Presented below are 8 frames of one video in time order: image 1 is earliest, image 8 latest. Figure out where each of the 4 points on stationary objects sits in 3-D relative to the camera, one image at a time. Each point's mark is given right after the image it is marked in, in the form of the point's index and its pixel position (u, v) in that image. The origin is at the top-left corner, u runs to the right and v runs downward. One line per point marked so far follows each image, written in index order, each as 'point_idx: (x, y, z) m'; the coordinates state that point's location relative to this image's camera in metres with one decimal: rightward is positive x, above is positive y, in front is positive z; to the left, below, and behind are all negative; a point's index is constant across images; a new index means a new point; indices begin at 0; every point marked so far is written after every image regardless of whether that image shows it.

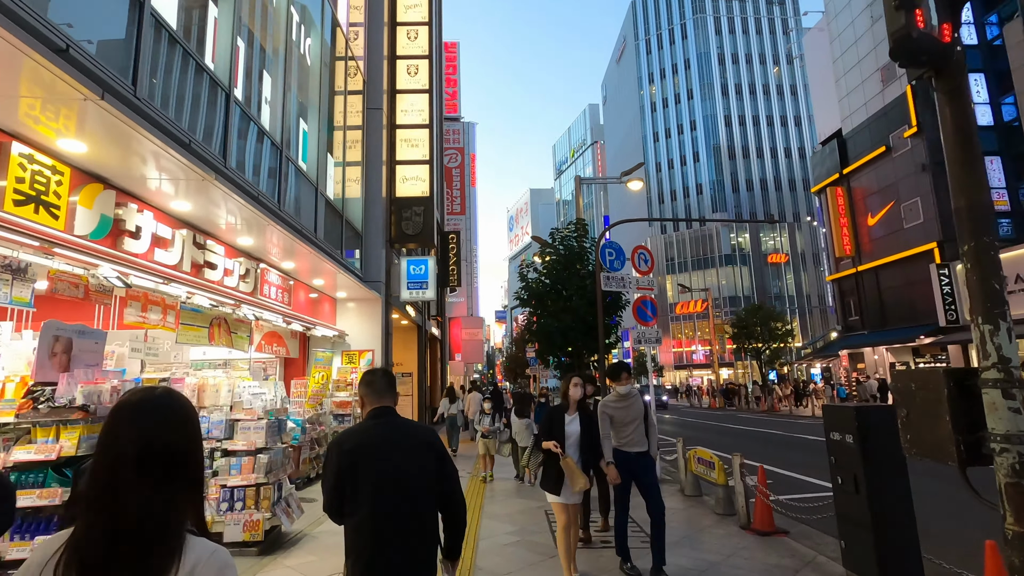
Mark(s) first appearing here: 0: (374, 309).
0: (-3.4, -0.5, +13.1) m
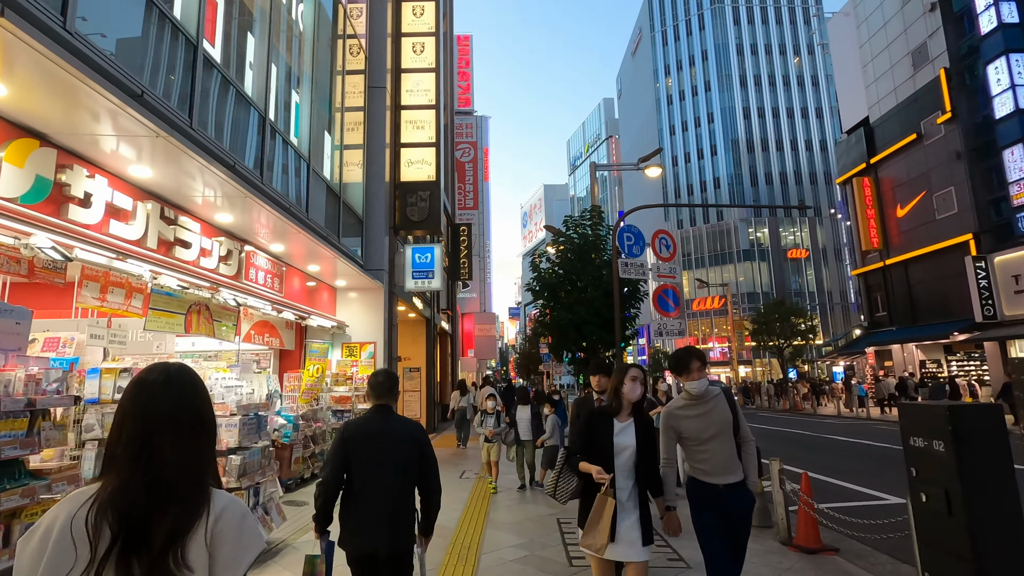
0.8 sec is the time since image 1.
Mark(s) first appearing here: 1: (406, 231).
0: (-3.1, -0.2, +12.3) m
1: (-2.7, +1.5, +13.5) m
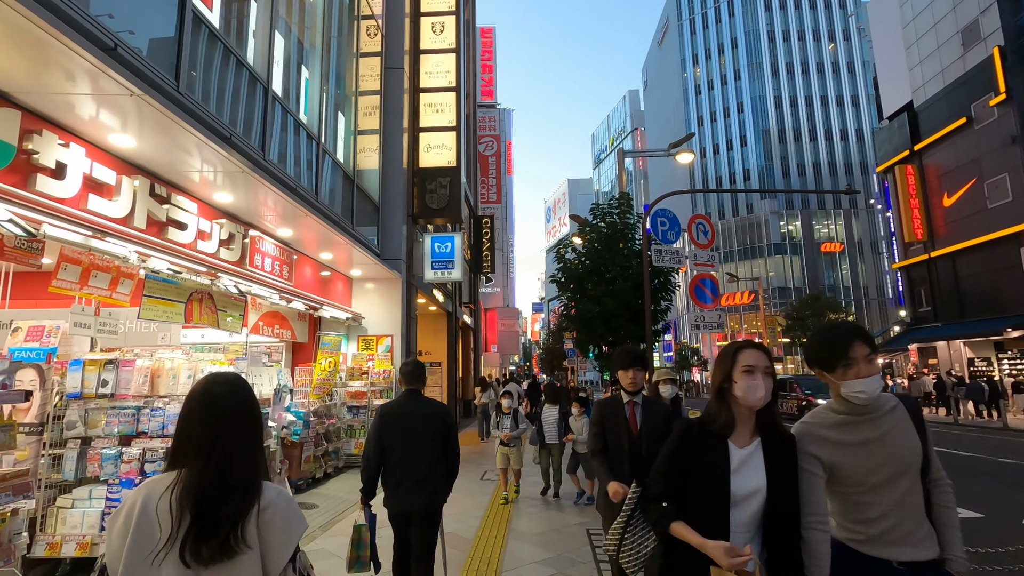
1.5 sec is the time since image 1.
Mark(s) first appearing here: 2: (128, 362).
0: (-2.6, 0.0, +11.8) m
1: (-2.1, +1.7, +12.9) m
2: (-3.7, -0.7, +5.2) m
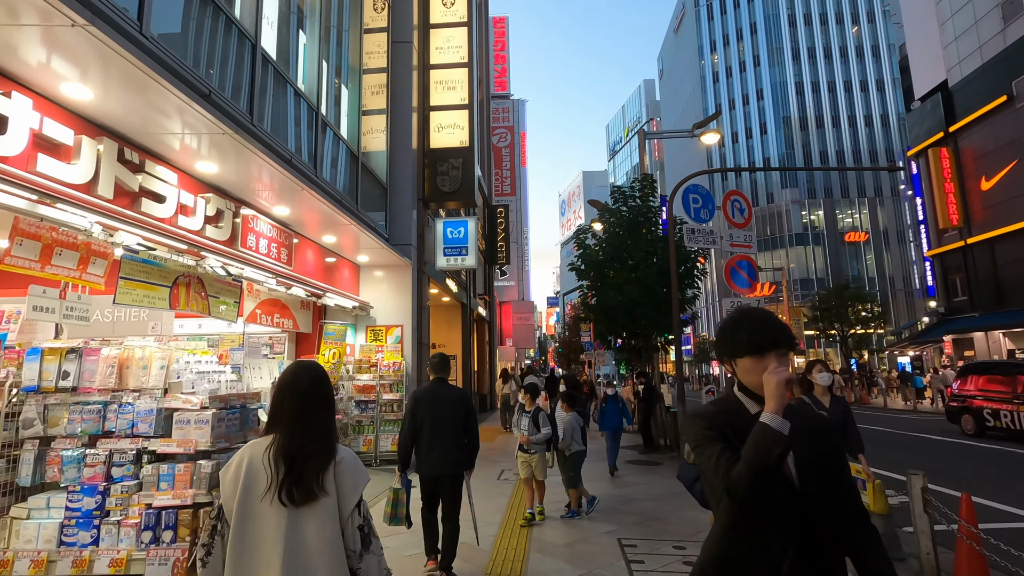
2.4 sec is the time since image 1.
0: (-2.2, +0.2, +11.1) m
1: (-1.7, +2.0, +12.2) m
2: (-3.6, -0.5, +4.5) m
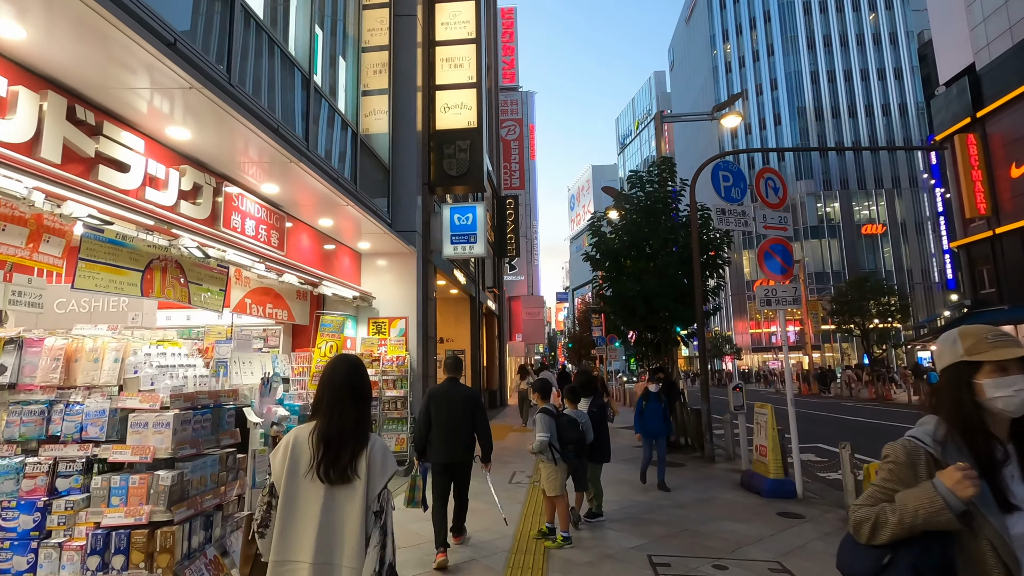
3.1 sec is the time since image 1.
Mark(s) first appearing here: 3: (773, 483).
0: (-2.0, +0.4, +10.4) m
1: (-1.5, +2.2, +11.5) m
2: (-3.4, -0.4, +3.9) m
3: (+3.7, -2.8, +7.6) m
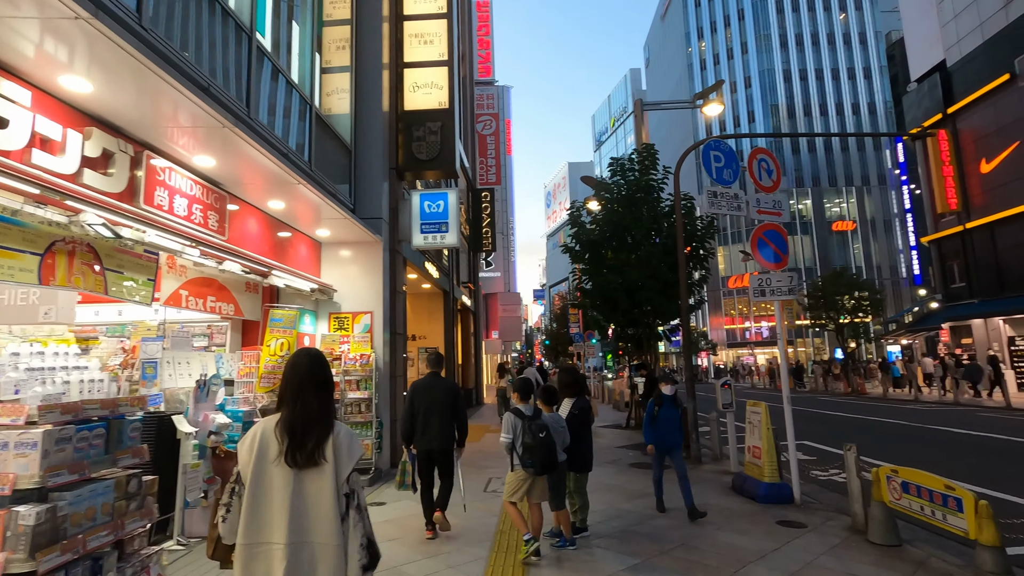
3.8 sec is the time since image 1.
0: (-2.5, +0.6, +9.6) m
1: (-2.0, +2.3, +10.7) m
2: (-3.6, -0.3, +3.0) m
3: (+3.4, -2.6, +7.0) m
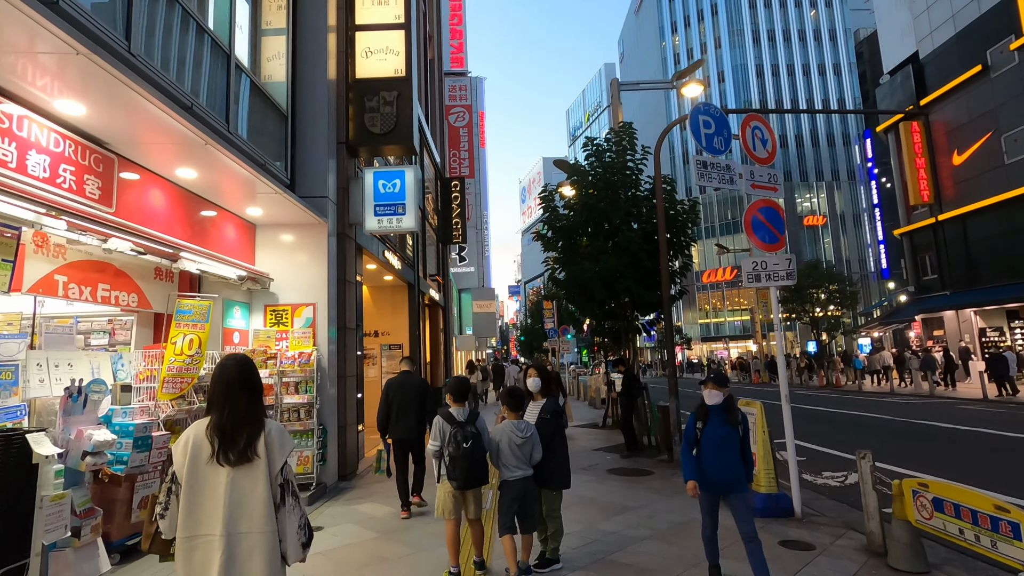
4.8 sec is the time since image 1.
0: (-3.0, +0.7, +8.4) m
1: (-2.6, +2.5, +9.5) m
2: (-3.9, -0.2, +1.8) m
3: (+2.9, -2.4, +6.2) m
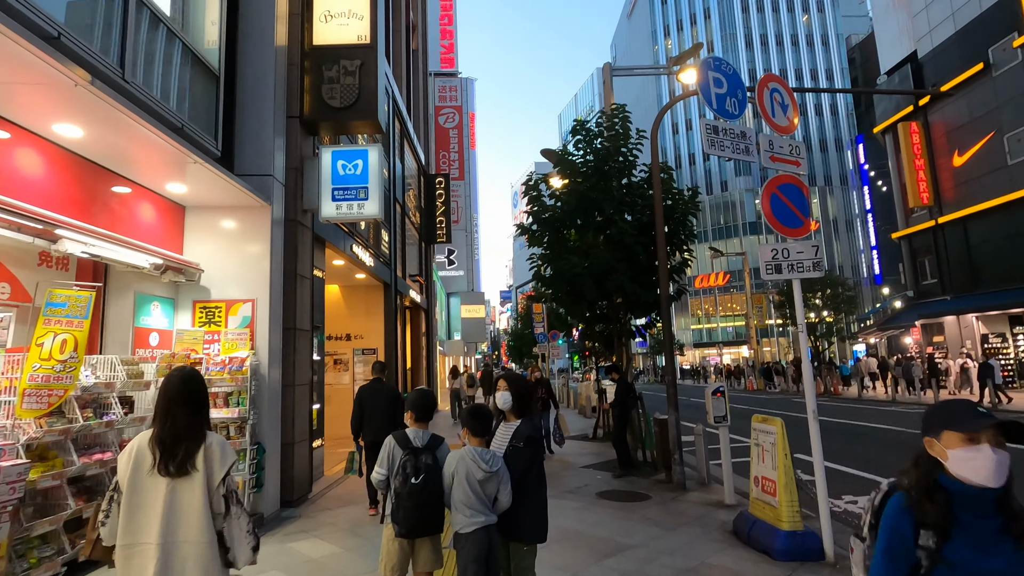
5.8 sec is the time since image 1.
0: (-3.4, +0.8, +7.2) m
1: (-3.0, +2.6, +8.4) m
2: (-4.1, 0.0, +0.6) m
3: (+2.6, -2.4, +5.0) m
